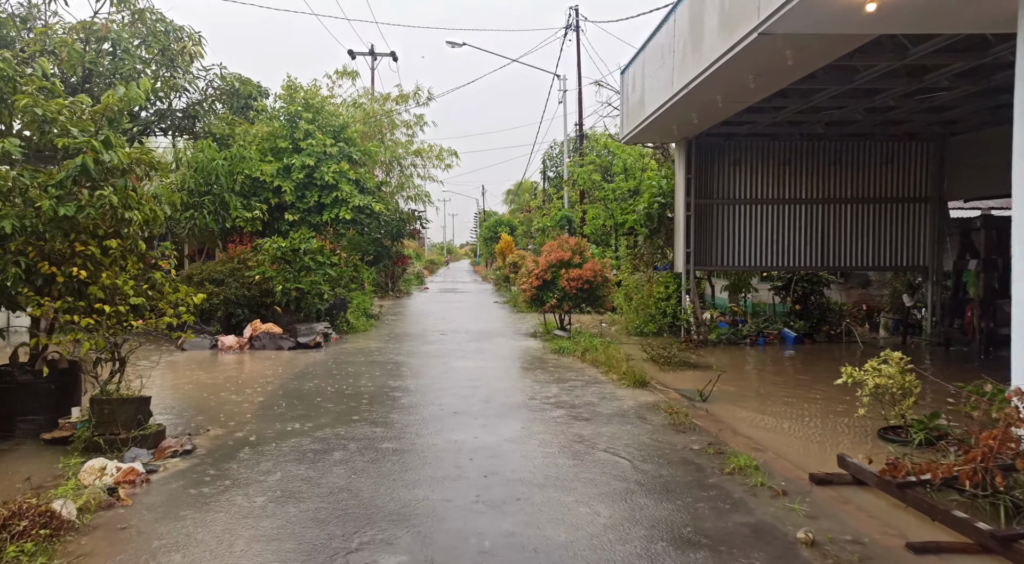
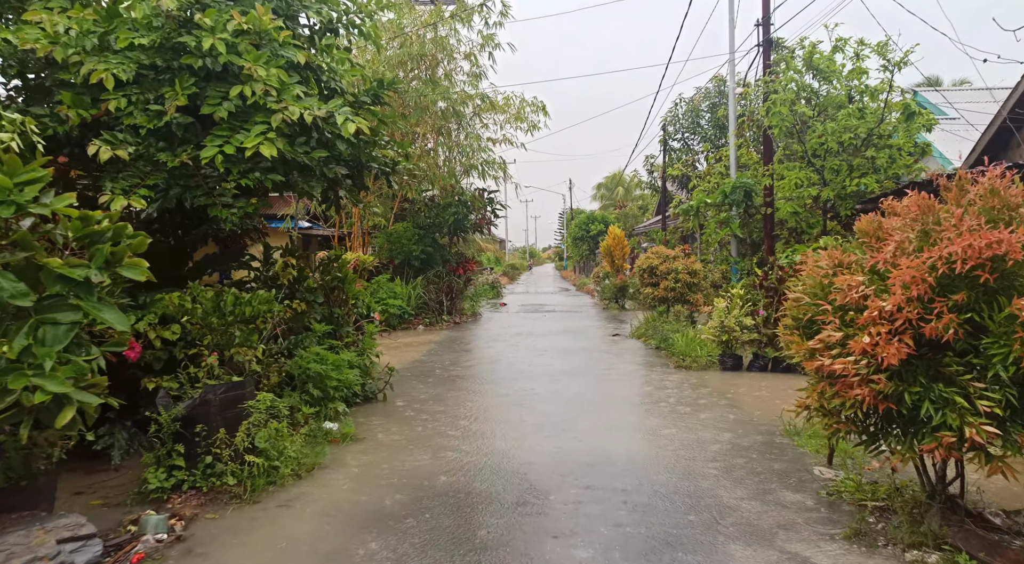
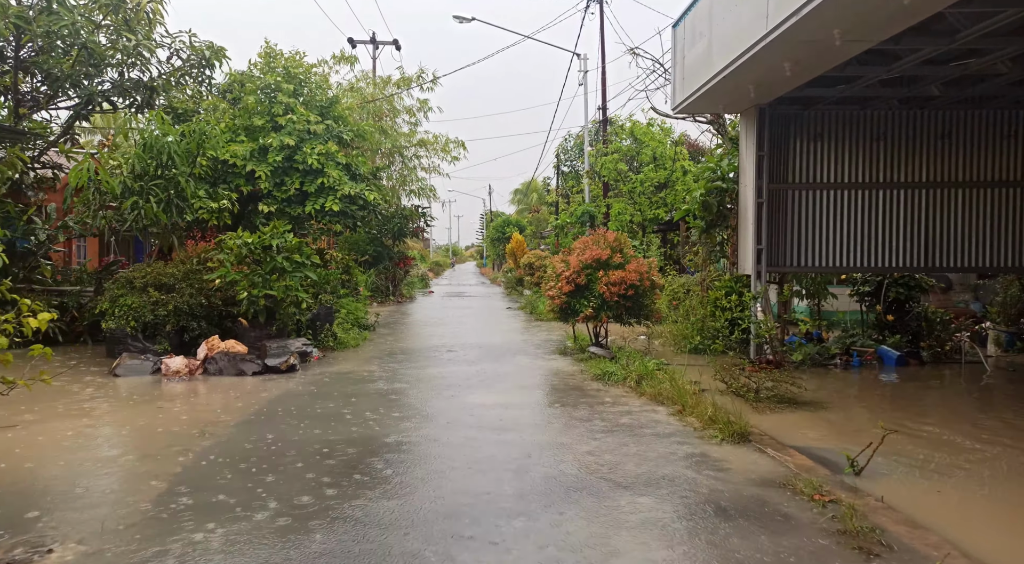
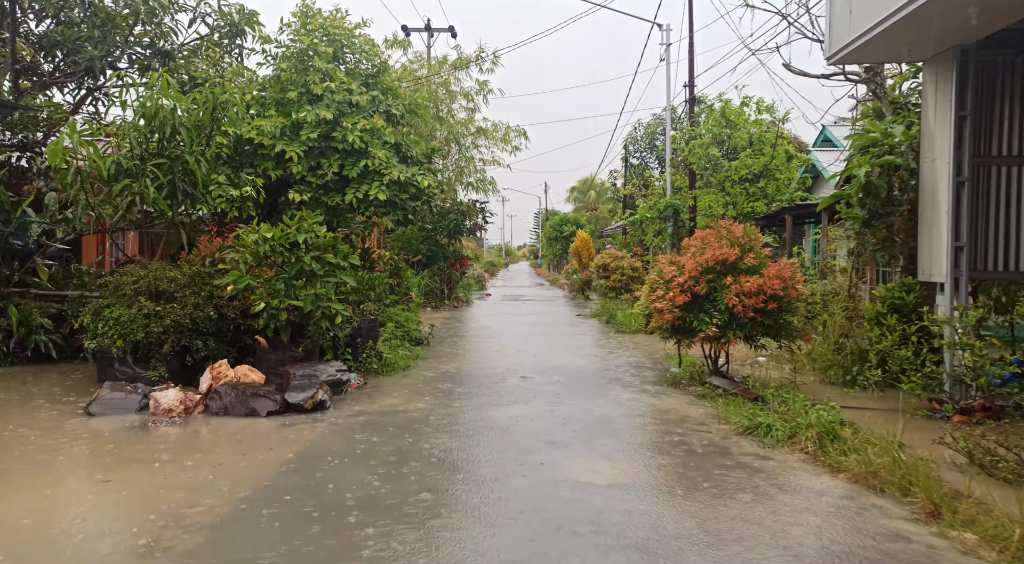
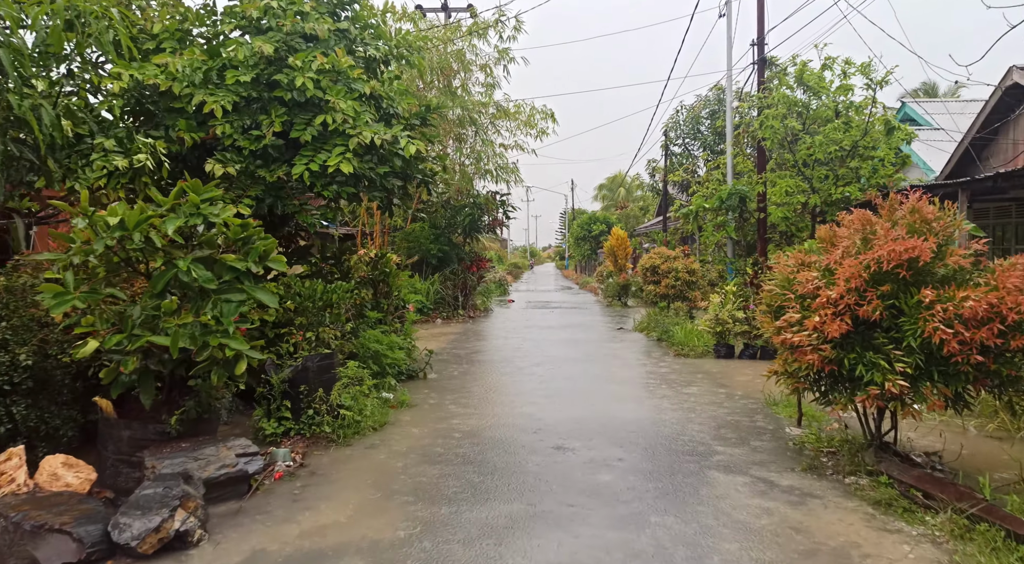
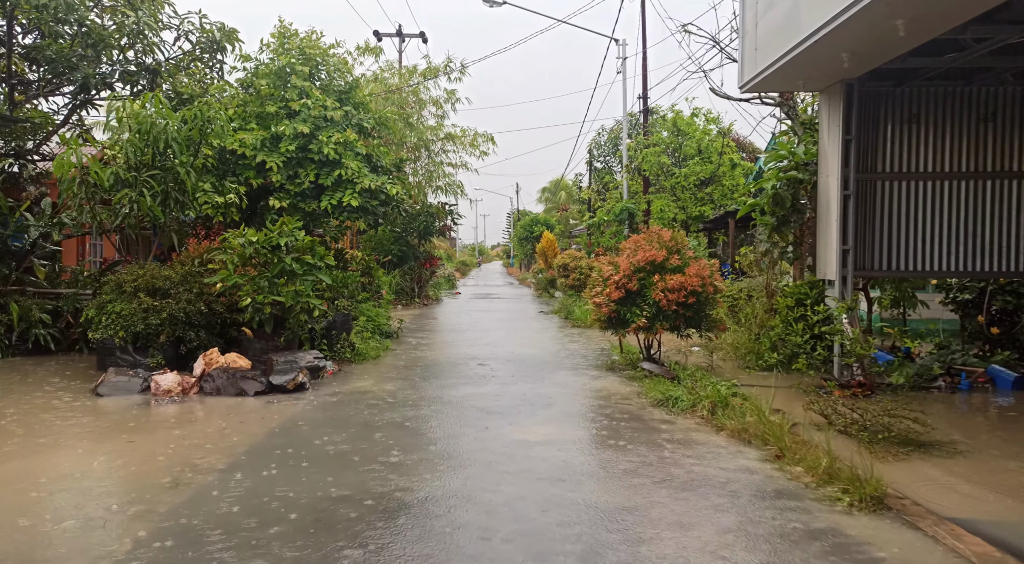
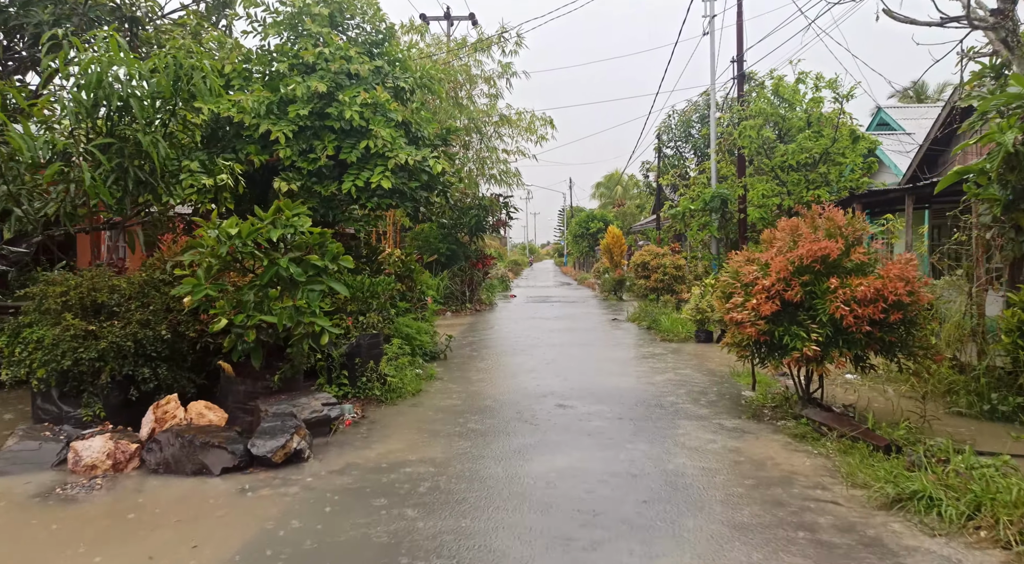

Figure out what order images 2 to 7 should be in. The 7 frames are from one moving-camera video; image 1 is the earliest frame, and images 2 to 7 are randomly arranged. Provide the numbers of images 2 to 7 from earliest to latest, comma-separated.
3, 6, 4, 7, 5, 2
